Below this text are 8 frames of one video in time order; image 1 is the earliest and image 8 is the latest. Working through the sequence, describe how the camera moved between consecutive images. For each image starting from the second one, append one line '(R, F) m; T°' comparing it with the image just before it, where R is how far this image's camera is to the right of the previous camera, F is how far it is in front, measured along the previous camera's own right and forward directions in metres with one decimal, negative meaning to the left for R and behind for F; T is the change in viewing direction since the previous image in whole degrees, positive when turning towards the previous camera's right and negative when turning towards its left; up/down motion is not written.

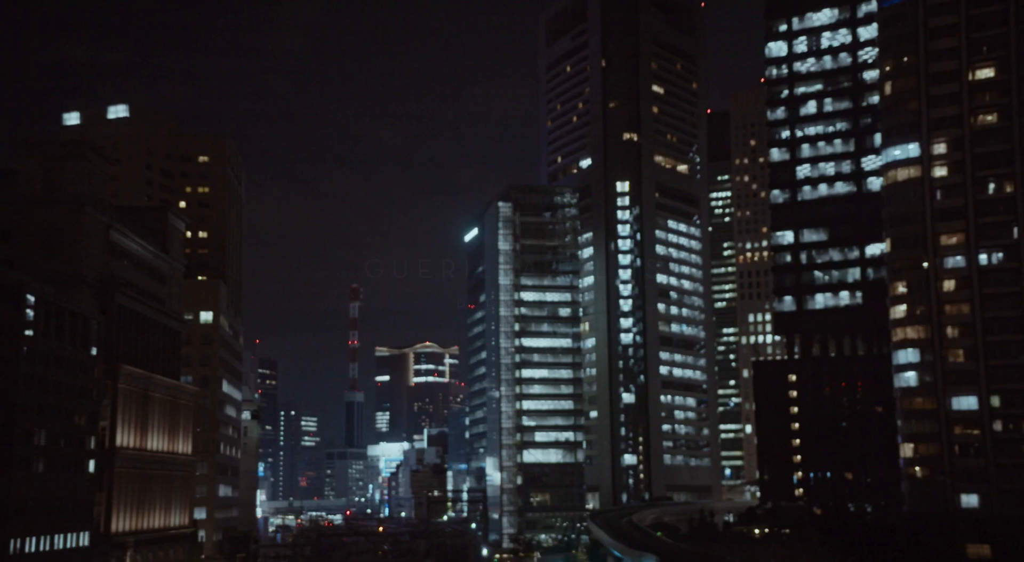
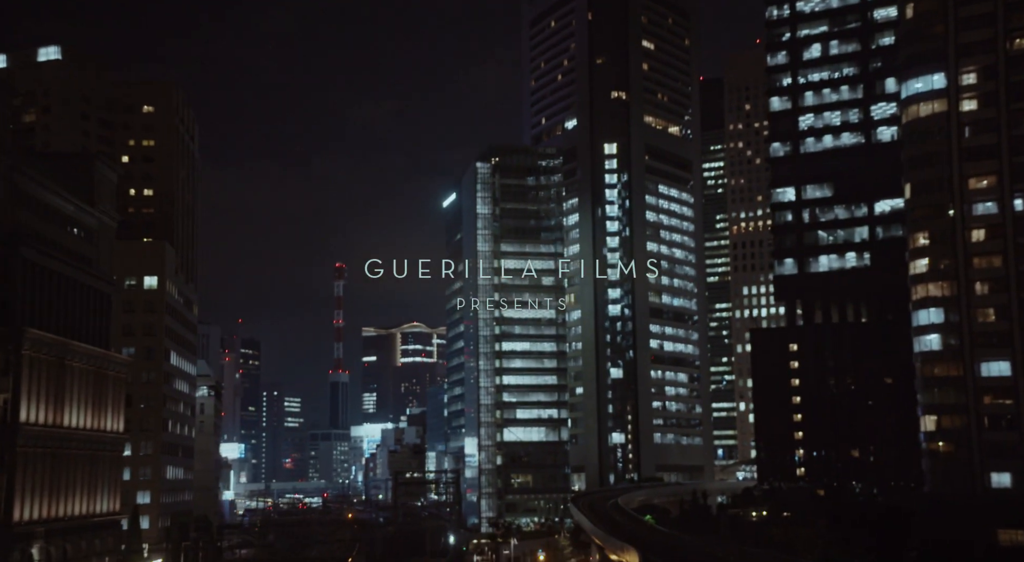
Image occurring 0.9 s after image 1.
(+2.3, +14.3) m; 0°
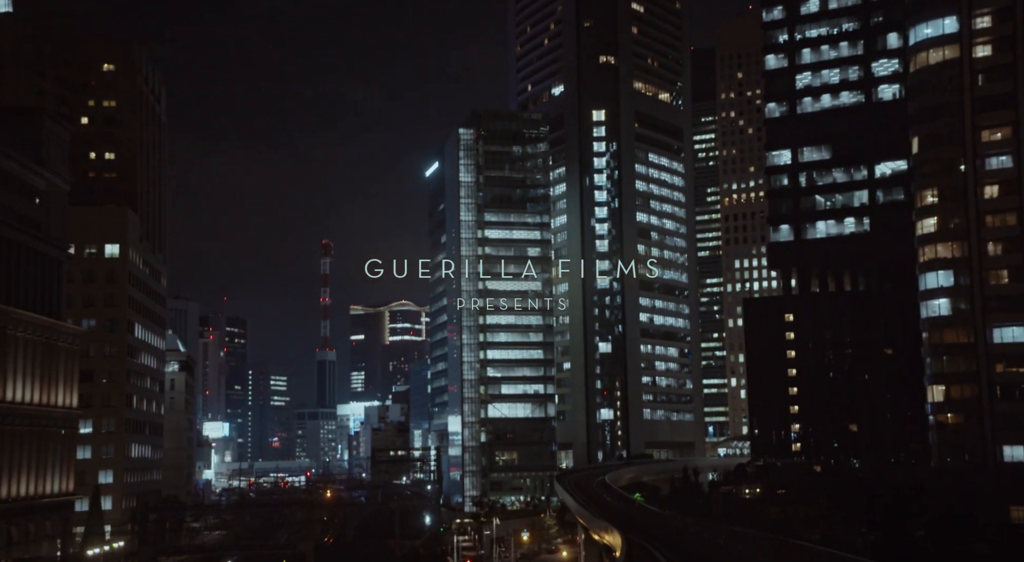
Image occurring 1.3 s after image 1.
(+1.1, +7.3) m; +1°
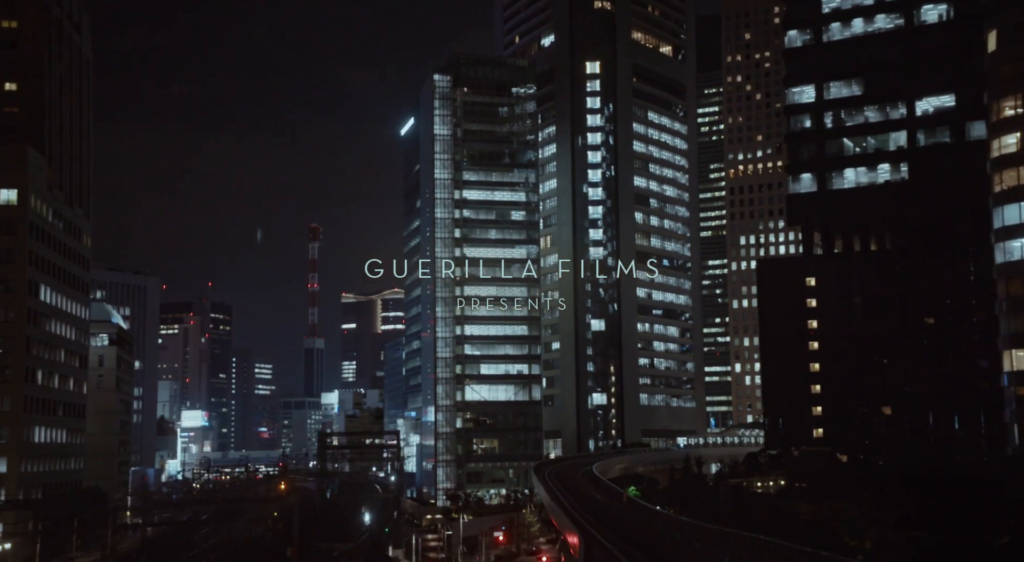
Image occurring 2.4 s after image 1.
(+3.1, +21.5) m; 0°
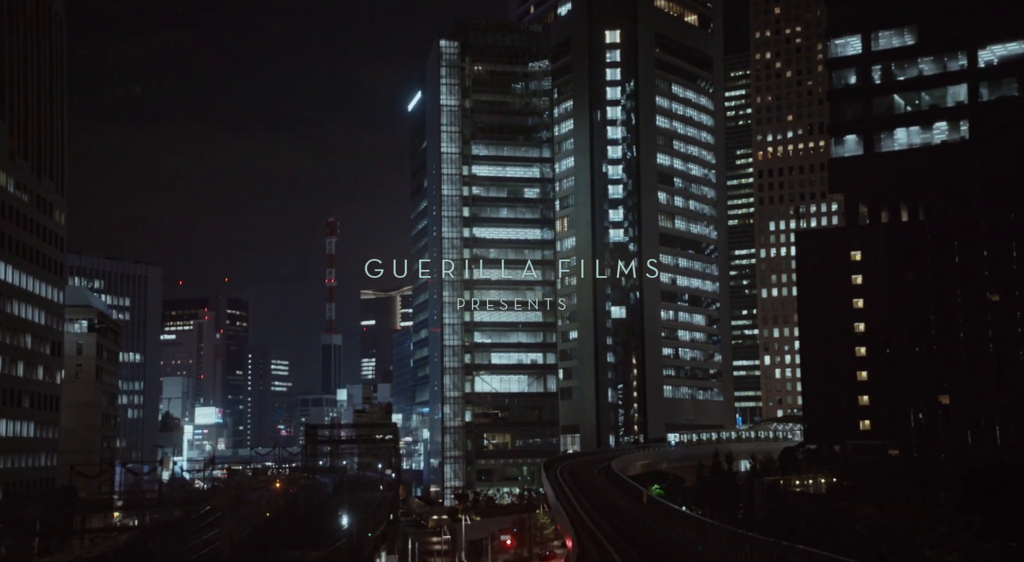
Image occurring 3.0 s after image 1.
(+1.5, +12.6) m; -1°
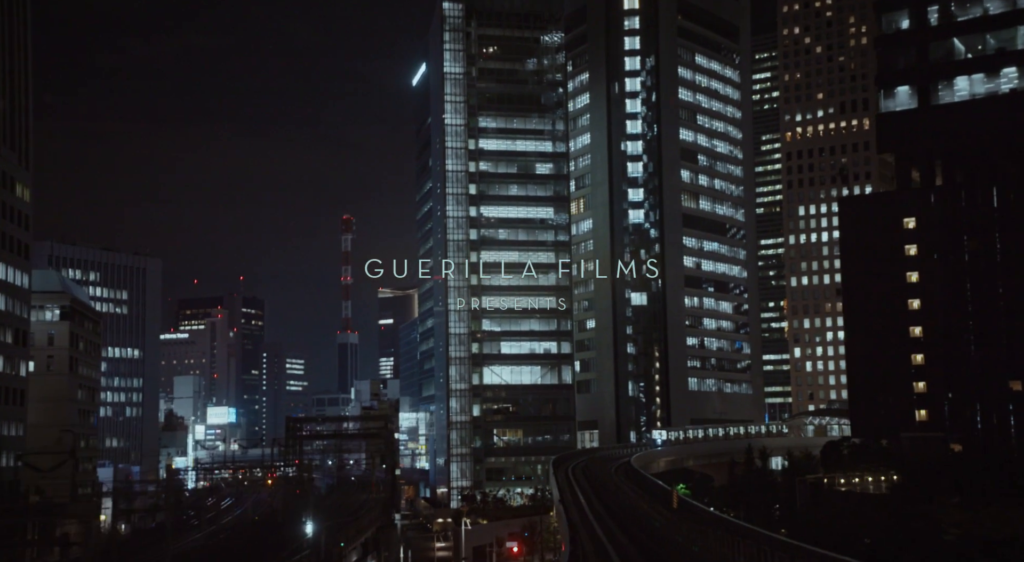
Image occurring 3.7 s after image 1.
(+1.4, +12.5) m; -1°
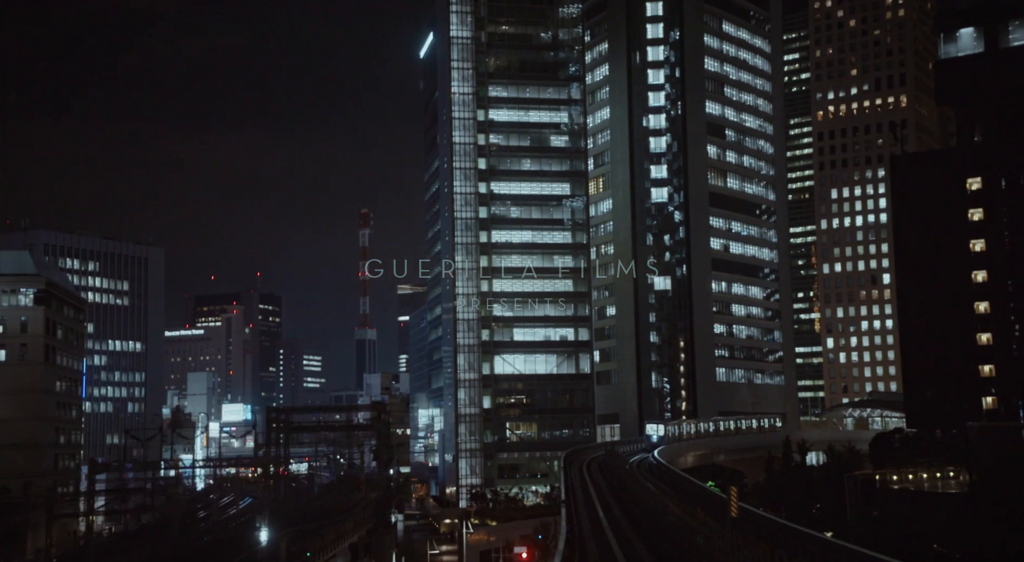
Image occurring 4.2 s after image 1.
(+1.2, +11.1) m; -1°
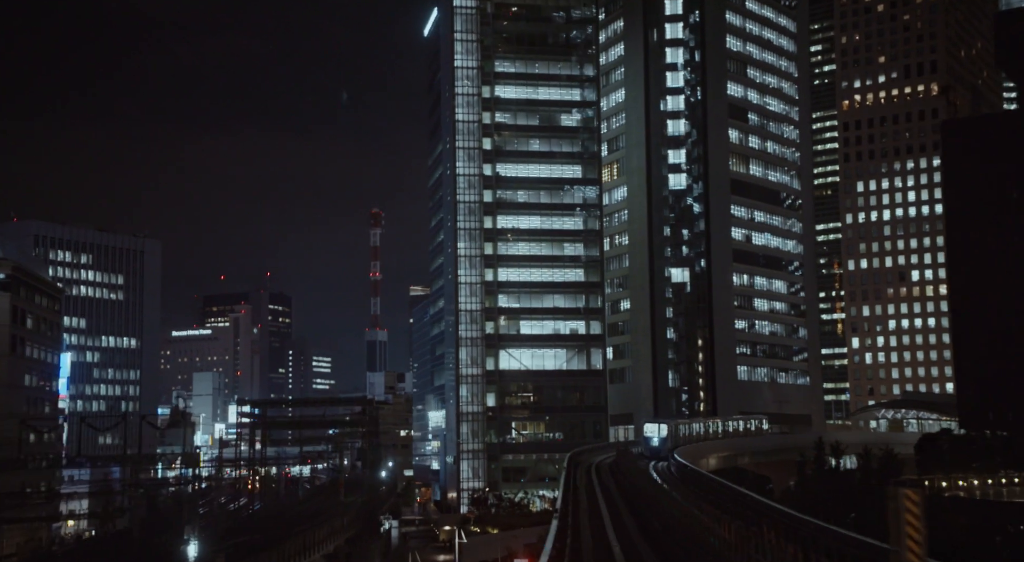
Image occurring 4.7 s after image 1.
(+1.0, +9.7) m; -1°
